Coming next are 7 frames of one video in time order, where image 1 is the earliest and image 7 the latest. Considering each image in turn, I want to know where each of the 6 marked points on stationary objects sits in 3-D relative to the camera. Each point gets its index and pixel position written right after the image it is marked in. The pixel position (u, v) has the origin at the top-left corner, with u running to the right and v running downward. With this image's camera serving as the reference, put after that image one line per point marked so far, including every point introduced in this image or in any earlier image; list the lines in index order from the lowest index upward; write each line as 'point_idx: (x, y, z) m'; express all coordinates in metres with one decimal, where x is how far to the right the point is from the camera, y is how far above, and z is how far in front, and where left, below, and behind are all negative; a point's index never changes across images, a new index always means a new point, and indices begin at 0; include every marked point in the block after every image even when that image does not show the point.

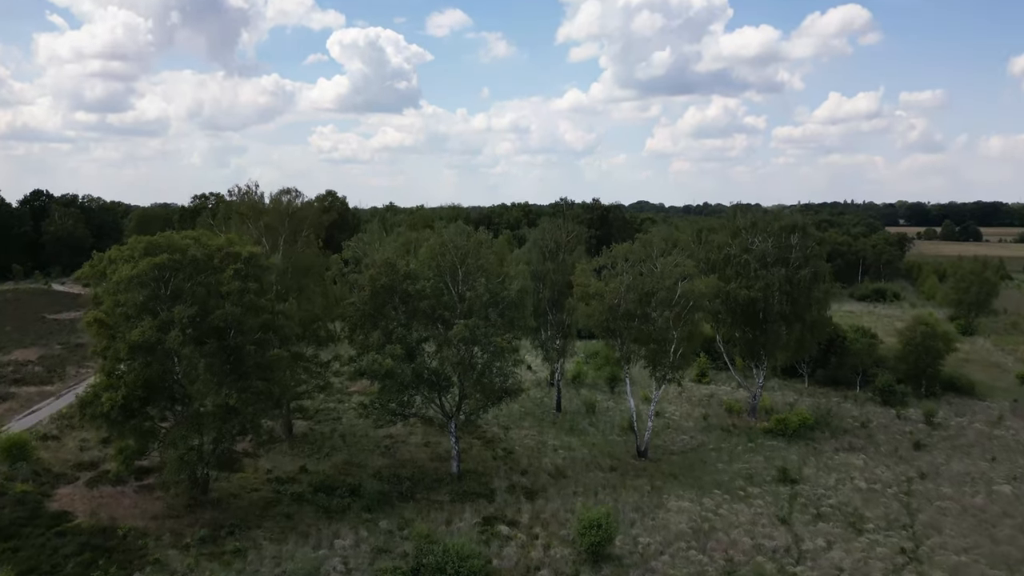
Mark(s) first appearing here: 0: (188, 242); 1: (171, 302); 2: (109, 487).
0: (-8.4, +1.2, +18.2) m
1: (-8.5, -0.3, +17.6) m
2: (-11.3, -5.6, +19.7) m
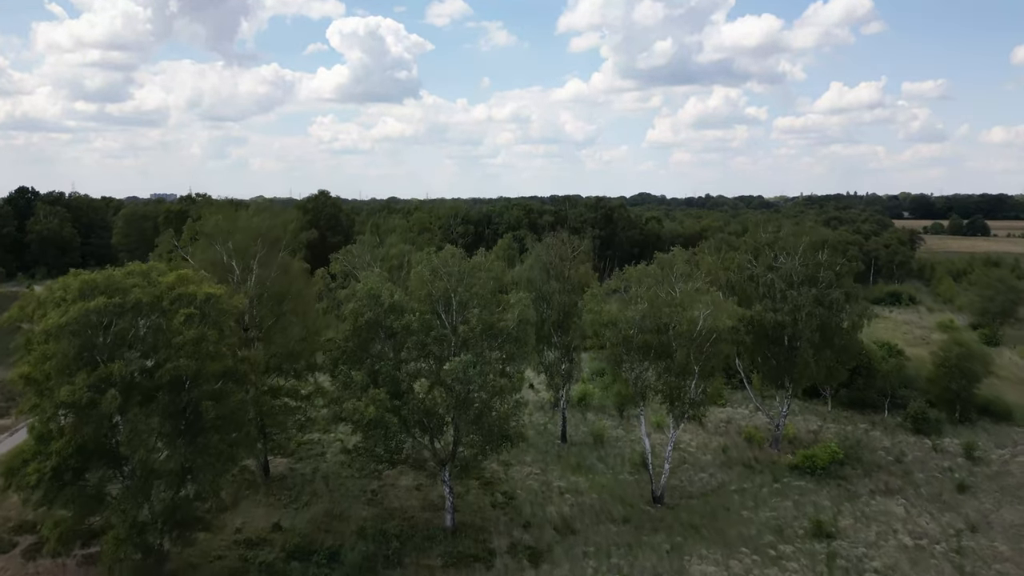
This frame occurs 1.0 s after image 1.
0: (-8.4, +0.1, +15.5) m
1: (-8.5, -1.4, +14.9) m
2: (-11.3, -6.6, +17.0) m
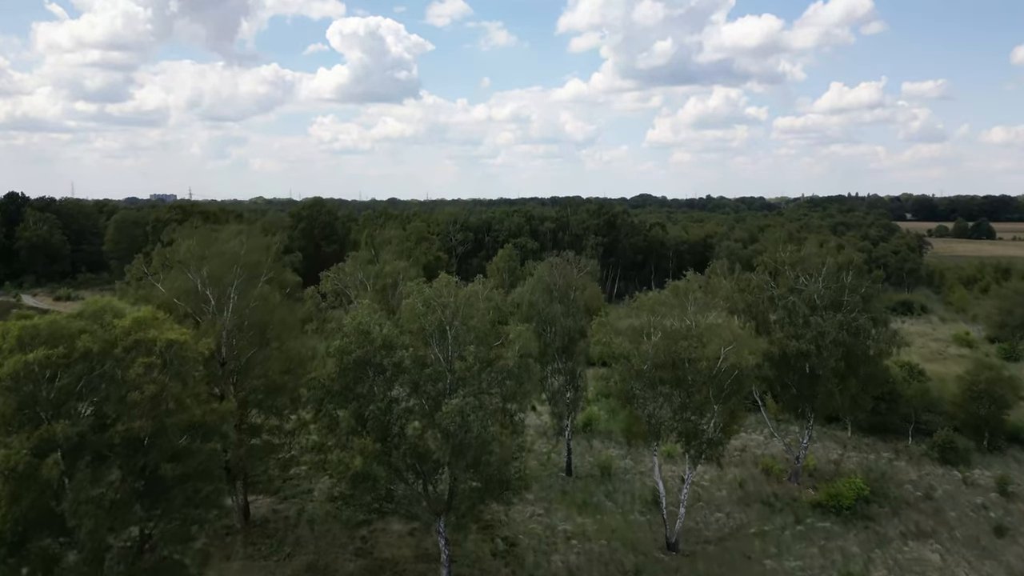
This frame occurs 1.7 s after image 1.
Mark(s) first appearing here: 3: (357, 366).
0: (-8.3, -0.7, +13.6) m
1: (-8.4, -2.2, +13.0) m
2: (-11.2, -7.5, +15.1) m
3: (-4.0, -2.0, +18.1) m
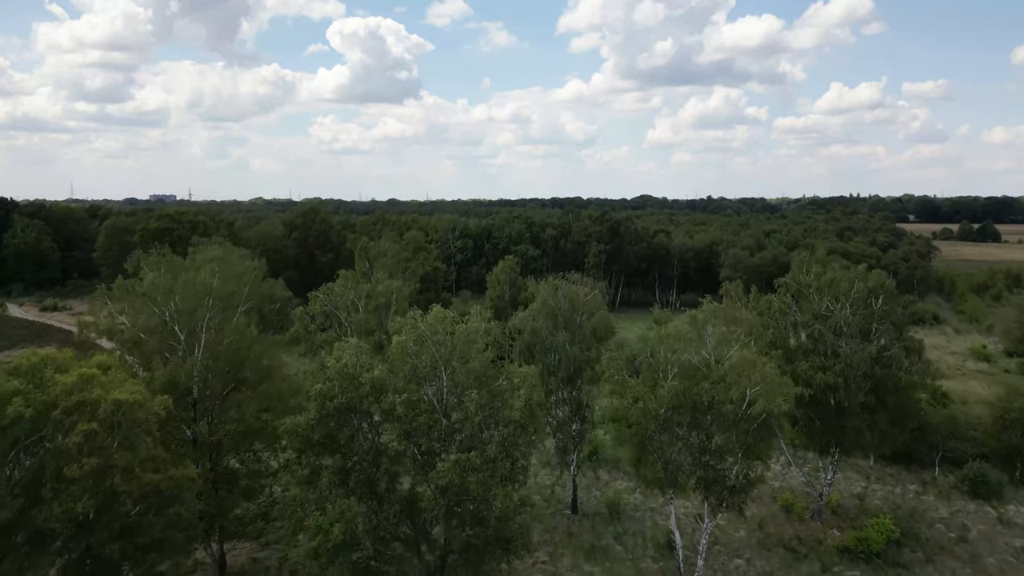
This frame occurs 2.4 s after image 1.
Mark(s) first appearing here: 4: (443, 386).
0: (-8.3, -1.6, +11.7) m
1: (-8.4, -3.1, +11.0) m
2: (-11.2, -8.4, +13.2) m
3: (-4.0, -2.9, +16.1) m
4: (-1.6, -2.4, +16.8) m
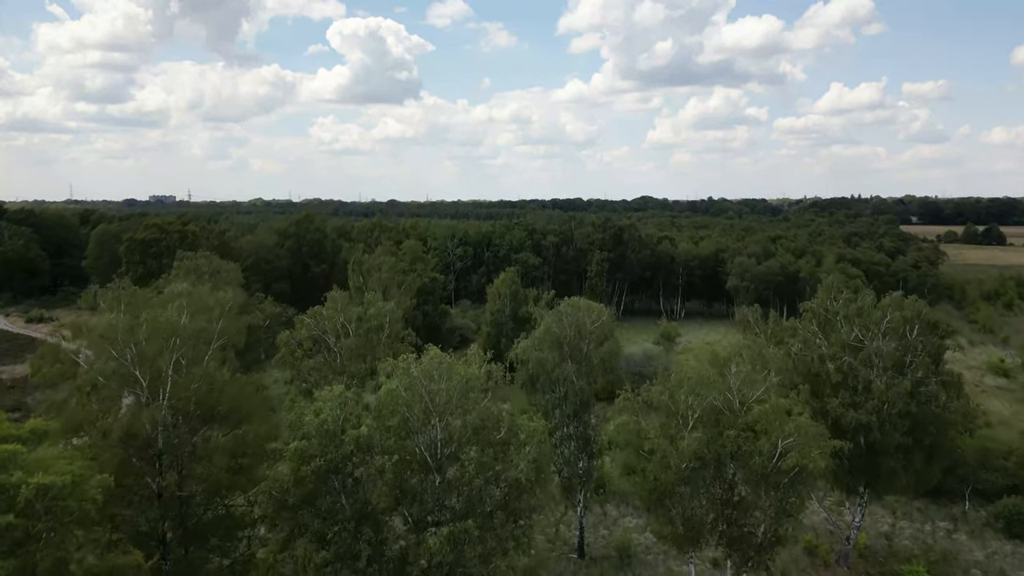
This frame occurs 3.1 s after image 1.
0: (-8.2, -2.5, +9.8) m
1: (-8.3, -4.0, +9.1) m
2: (-11.1, -9.2, +11.3) m
3: (-3.9, -3.8, +14.2) m
4: (-1.6, -3.3, +14.9) m
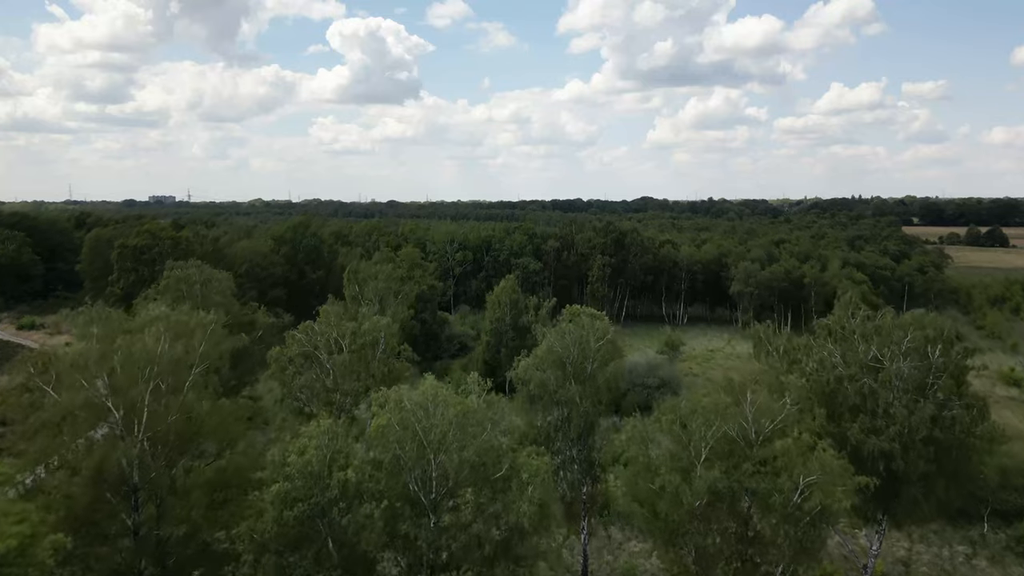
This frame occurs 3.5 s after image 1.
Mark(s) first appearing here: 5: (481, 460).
0: (-8.2, -3.0, +8.7) m
1: (-8.3, -4.5, +8.0) m
2: (-11.1, -9.8, +10.2) m
3: (-3.9, -4.3, +13.1) m
4: (-1.6, -3.8, +13.8) m
5: (-0.7, -3.5, +14.3) m
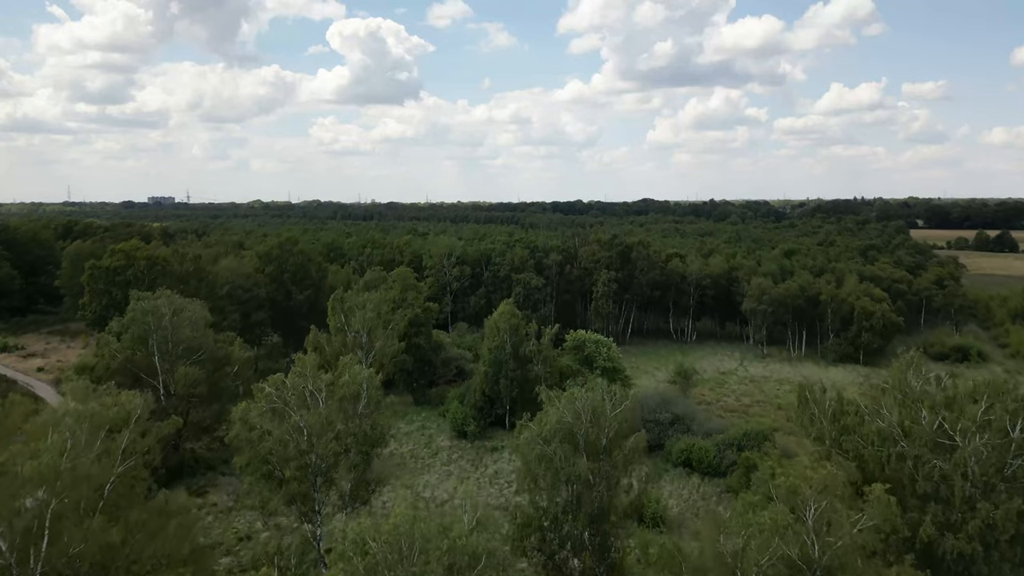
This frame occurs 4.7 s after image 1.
0: (-8.2, -4.5, +5.4) m
1: (-8.3, -6.1, +4.7) m
2: (-11.1, -11.3, +6.9) m
3: (-3.9, -5.8, +9.8) m
4: (-1.6, -5.3, +10.5) m
5: (-0.6, -5.0, +10.9) m
